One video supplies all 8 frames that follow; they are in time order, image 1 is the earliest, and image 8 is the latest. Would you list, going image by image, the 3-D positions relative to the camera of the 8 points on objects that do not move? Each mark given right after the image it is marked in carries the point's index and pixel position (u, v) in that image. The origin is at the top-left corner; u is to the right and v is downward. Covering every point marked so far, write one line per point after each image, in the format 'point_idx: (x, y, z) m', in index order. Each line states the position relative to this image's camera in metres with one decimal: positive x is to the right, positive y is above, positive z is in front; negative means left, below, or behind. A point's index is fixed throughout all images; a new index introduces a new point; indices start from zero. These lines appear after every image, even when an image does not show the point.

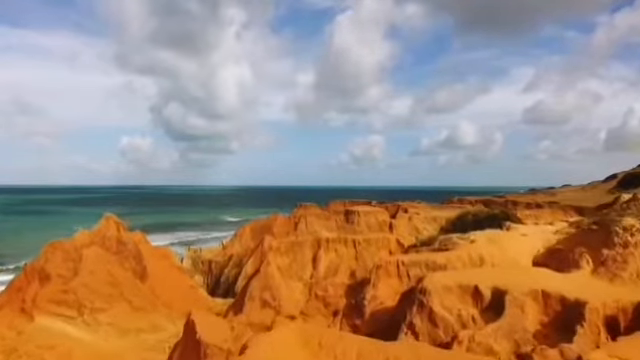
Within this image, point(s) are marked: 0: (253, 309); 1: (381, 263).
0: (-1.9, -3.7, +19.0) m
1: (+1.7, -2.4, +18.2) m
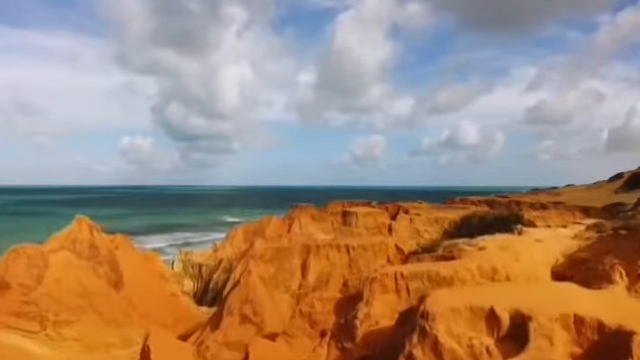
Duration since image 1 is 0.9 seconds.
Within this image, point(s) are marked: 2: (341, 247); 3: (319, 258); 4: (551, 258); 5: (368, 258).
0: (-2.2, -3.6, +16.7) m
1: (+1.3, -2.3, +15.9) m
2: (+0.6, -2.2, +21.2) m
3: (-0.1, -2.5, +21.0) m
4: (+5.9, -2.0, +16.9) m
5: (+1.4, -2.5, +21.1) m
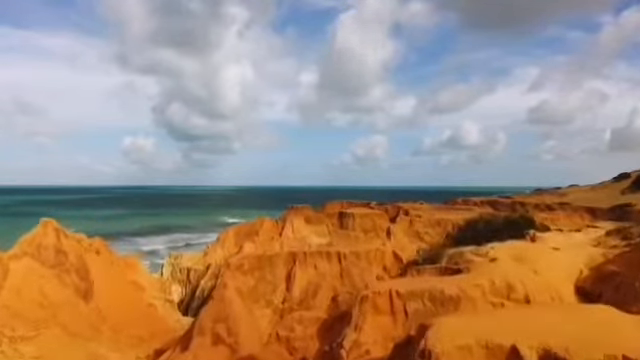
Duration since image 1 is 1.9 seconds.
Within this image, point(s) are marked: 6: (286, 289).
0: (-2.6, -3.6, +14.5) m
1: (+1.0, -2.3, +13.6) m
2: (+0.3, -2.2, +18.9) m
3: (-0.4, -2.5, +18.7) m
4: (+5.6, -1.9, +14.6) m
5: (+1.1, -2.5, +18.8) m
6: (-0.9, -2.9, +17.8) m
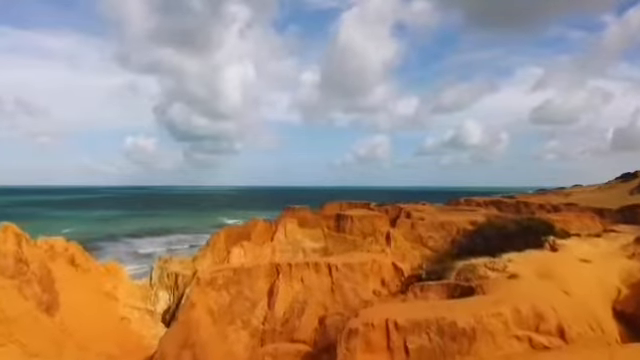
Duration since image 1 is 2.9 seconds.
0: (-2.9, -3.6, +12.1) m
1: (+0.7, -2.3, +11.2) m
2: (0.0, -2.2, +16.5) m
3: (-0.7, -2.5, +16.4) m
4: (+5.3, -1.9, +12.2) m
5: (+0.8, -2.5, +16.4) m
6: (-1.2, -2.9, +15.4) m
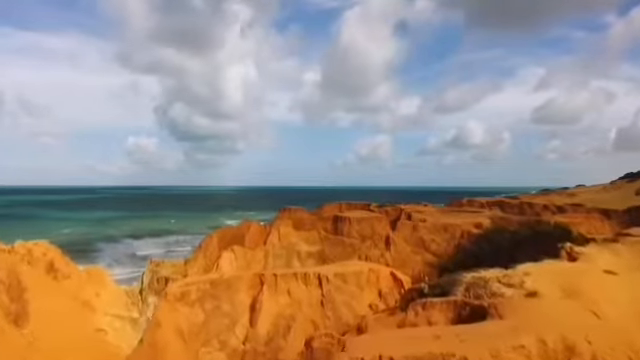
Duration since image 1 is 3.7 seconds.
0: (-3.1, -3.6, +10.4) m
1: (+0.5, -2.3, +9.5) m
2: (-0.2, -2.2, +14.8) m
3: (-0.9, -2.5, +14.6) m
4: (+5.1, -1.9, +10.5) m
5: (+0.6, -2.5, +14.7) m
6: (-1.4, -2.9, +13.7) m
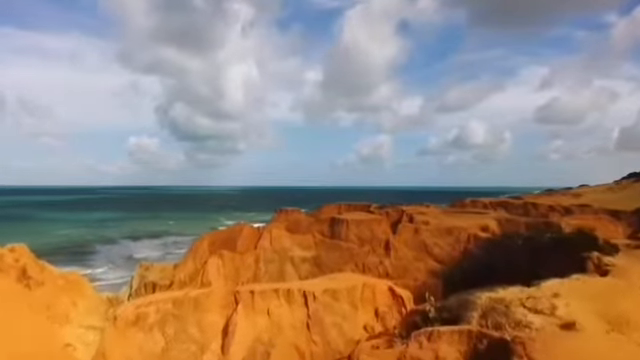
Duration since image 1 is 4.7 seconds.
0: (-3.3, -3.6, +8.3) m
1: (+0.2, -2.3, +7.5) m
2: (-0.4, -2.1, +12.8) m
3: (-1.1, -2.5, +12.6) m
4: (+4.8, -1.9, +8.4) m
5: (+0.4, -2.5, +12.6) m
6: (-1.7, -2.9, +11.6) m
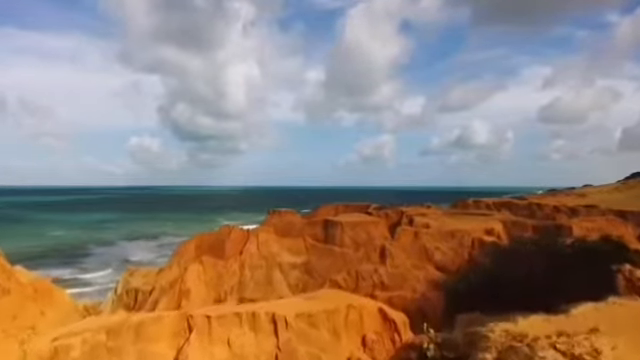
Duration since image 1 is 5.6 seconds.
0: (-3.7, -3.6, +6.2) m
1: (-0.2, -2.3, +5.3) m
2: (-0.8, -2.1, +10.6) m
3: (-1.5, -2.4, +10.4) m
4: (+4.4, -1.9, +6.2) m
5: (0.0, -2.4, +10.5) m
6: (-2.0, -2.9, +9.4) m
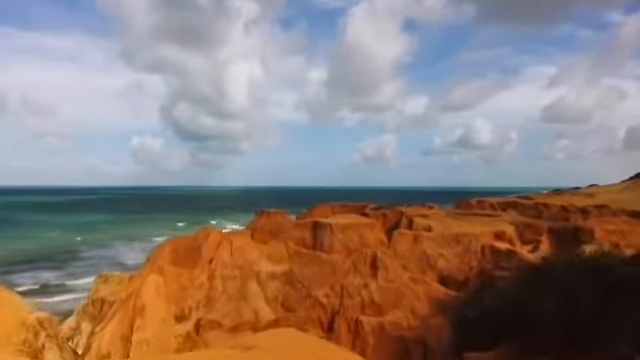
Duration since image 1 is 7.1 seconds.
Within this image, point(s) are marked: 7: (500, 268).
0: (-4.3, -3.4, +2.7) m
1: (-0.8, -2.1, +1.8) m
2: (-1.4, -2.0, +7.1) m
3: (-2.1, -2.3, +6.9) m
4: (+3.8, -1.8, +2.7) m
5: (-0.6, -2.3, +6.9) m
6: (-2.6, -2.7, +5.9) m
7: (+4.9, -2.2, +18.8) m
